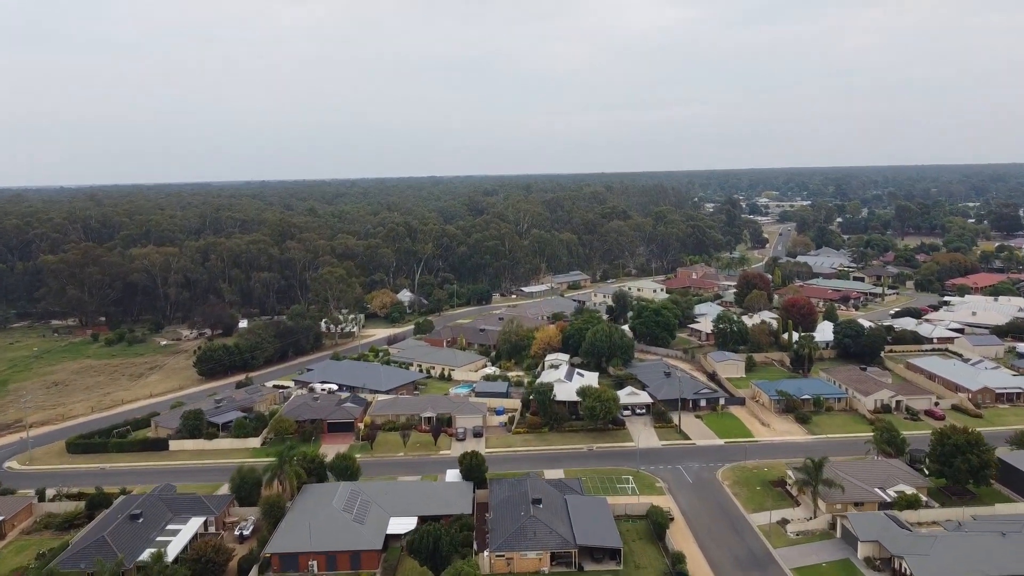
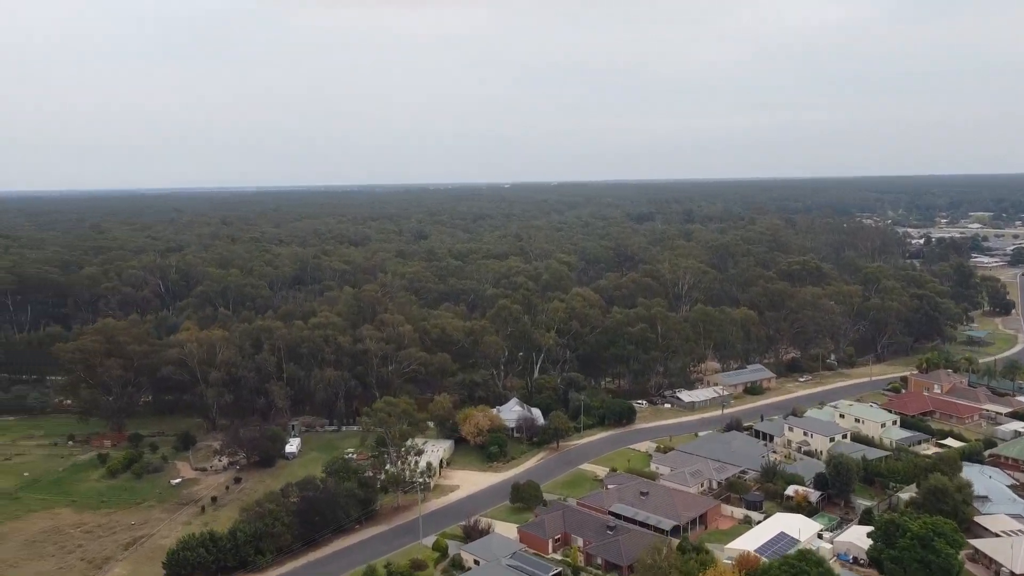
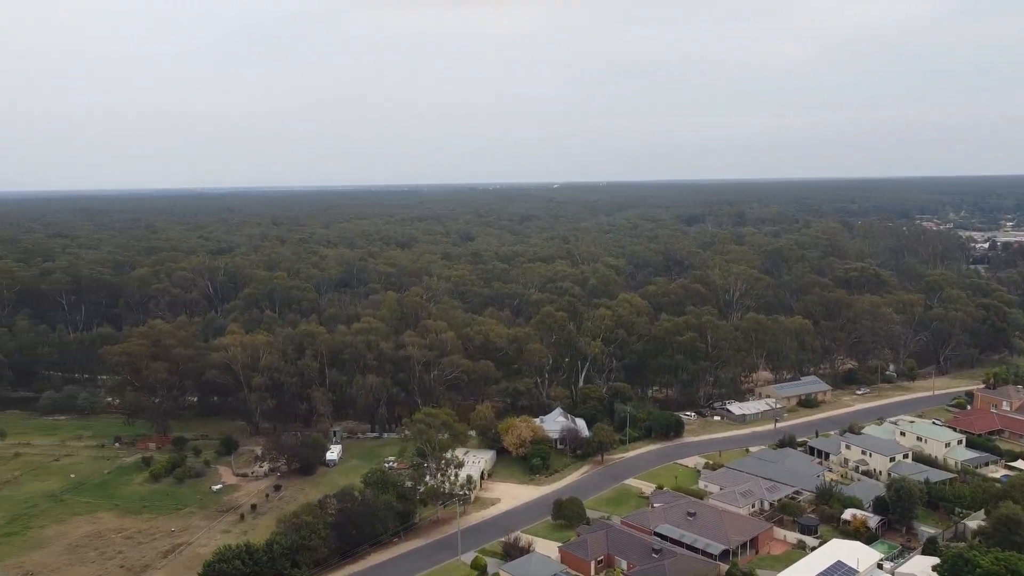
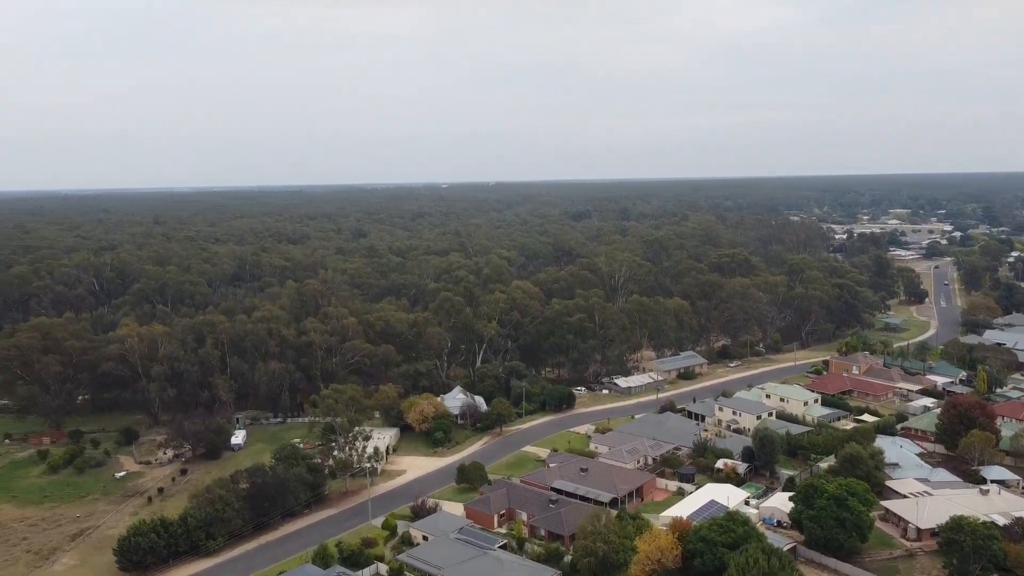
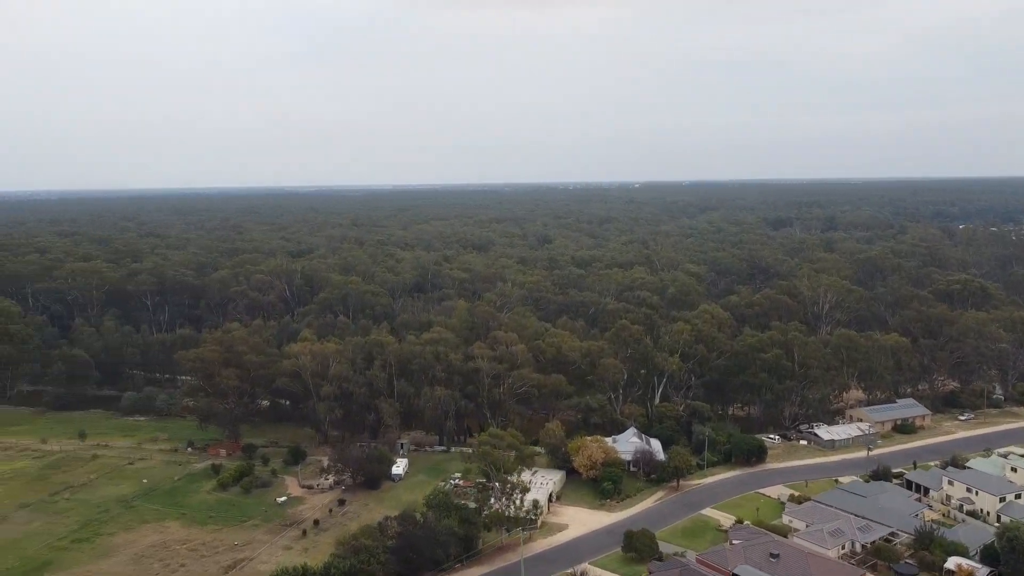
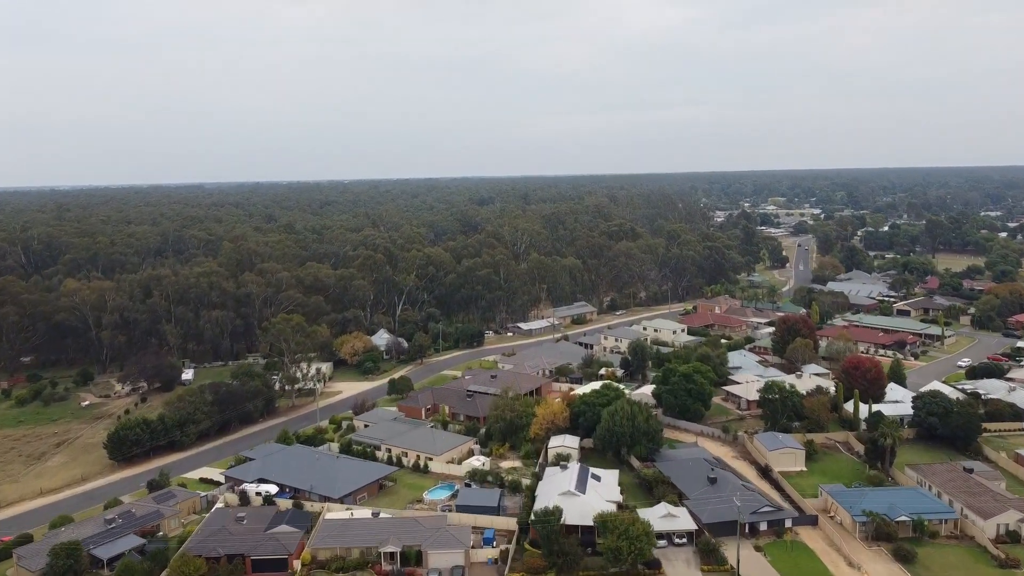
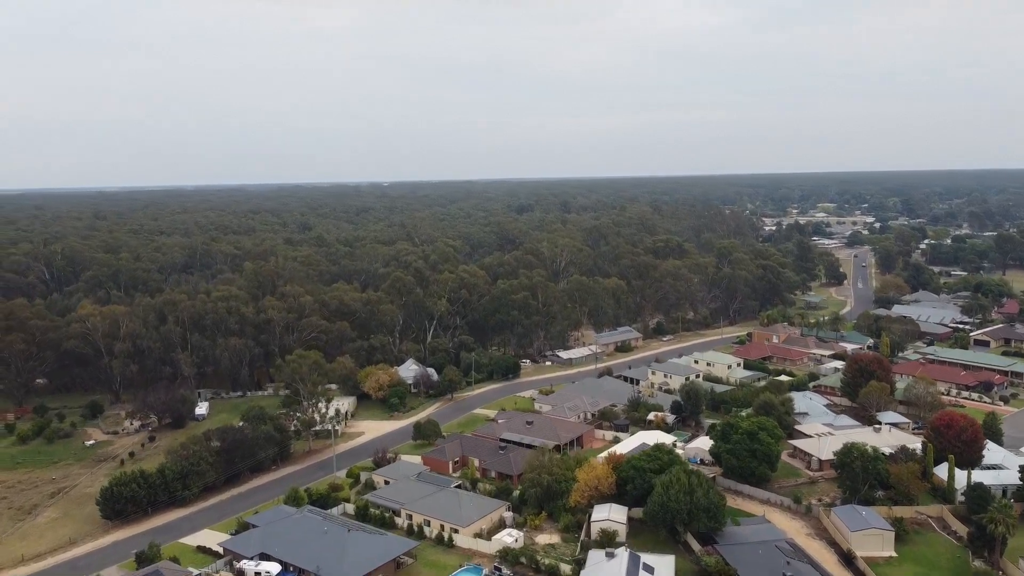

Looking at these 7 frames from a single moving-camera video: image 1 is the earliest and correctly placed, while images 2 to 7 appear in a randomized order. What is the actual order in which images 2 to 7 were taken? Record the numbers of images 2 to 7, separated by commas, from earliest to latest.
6, 7, 4, 2, 3, 5
